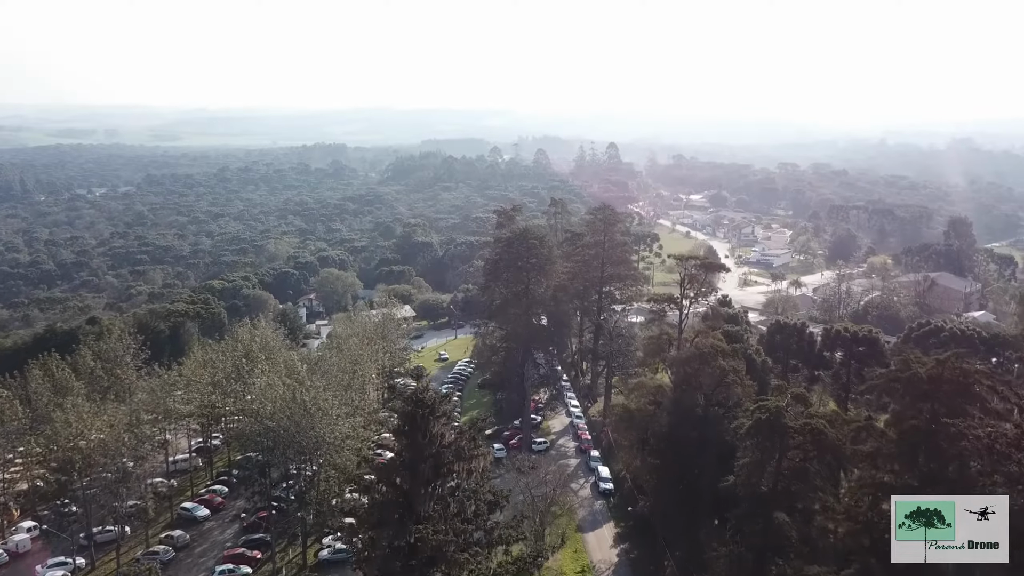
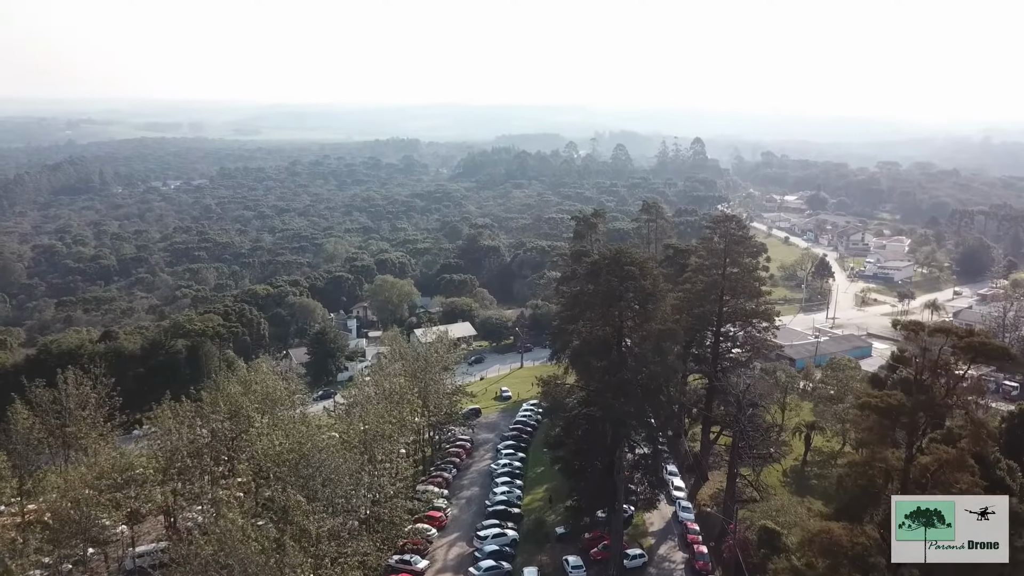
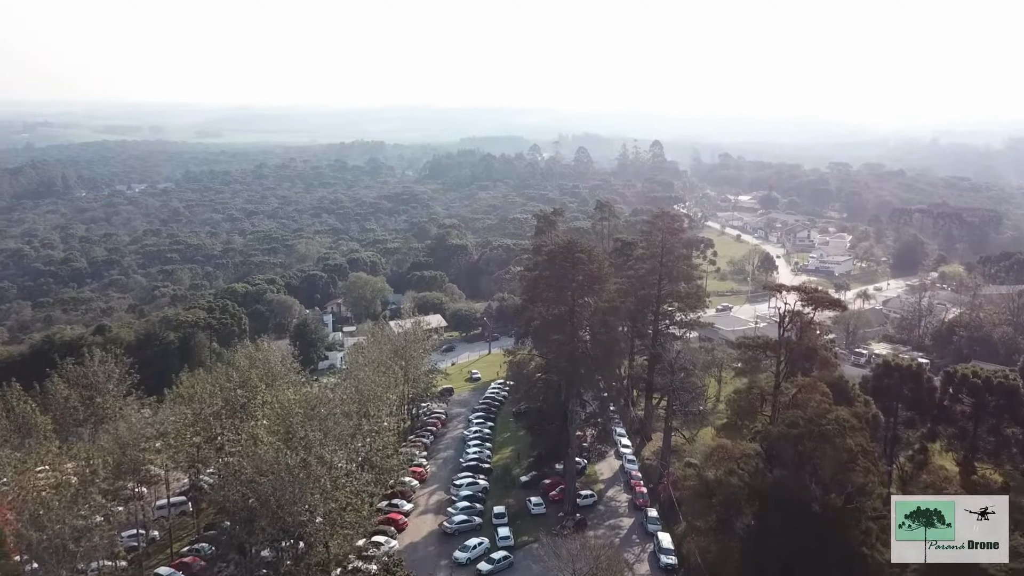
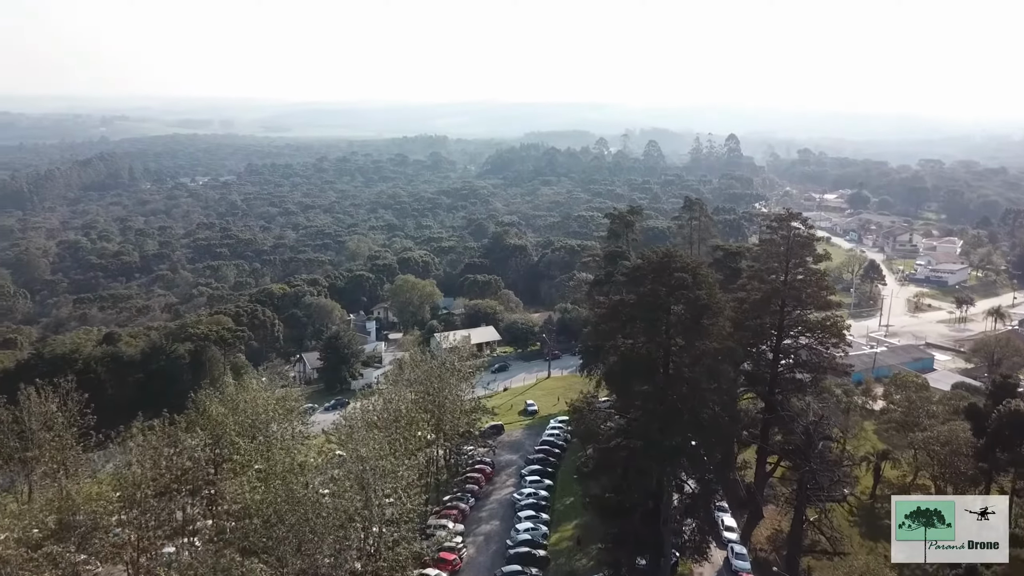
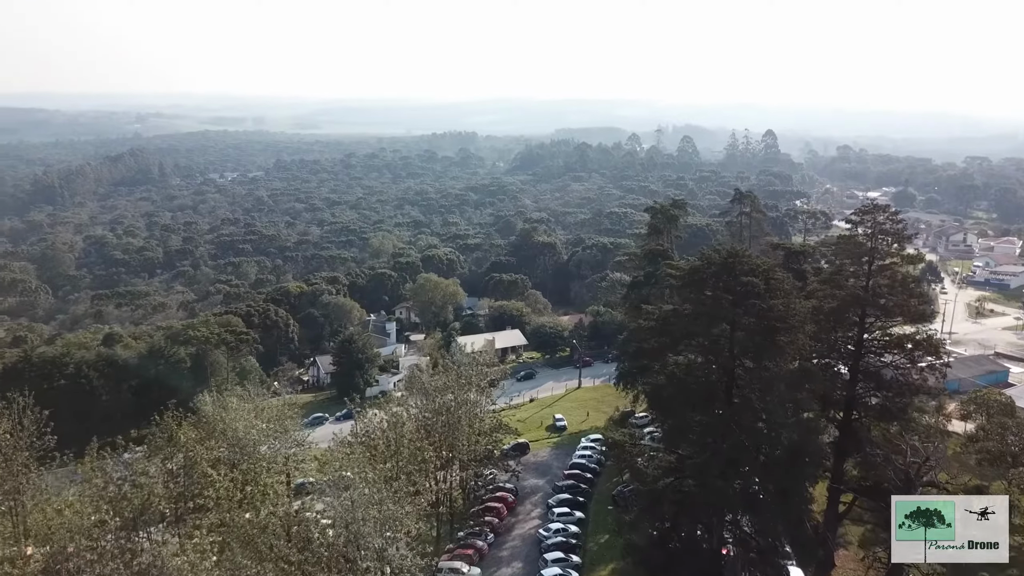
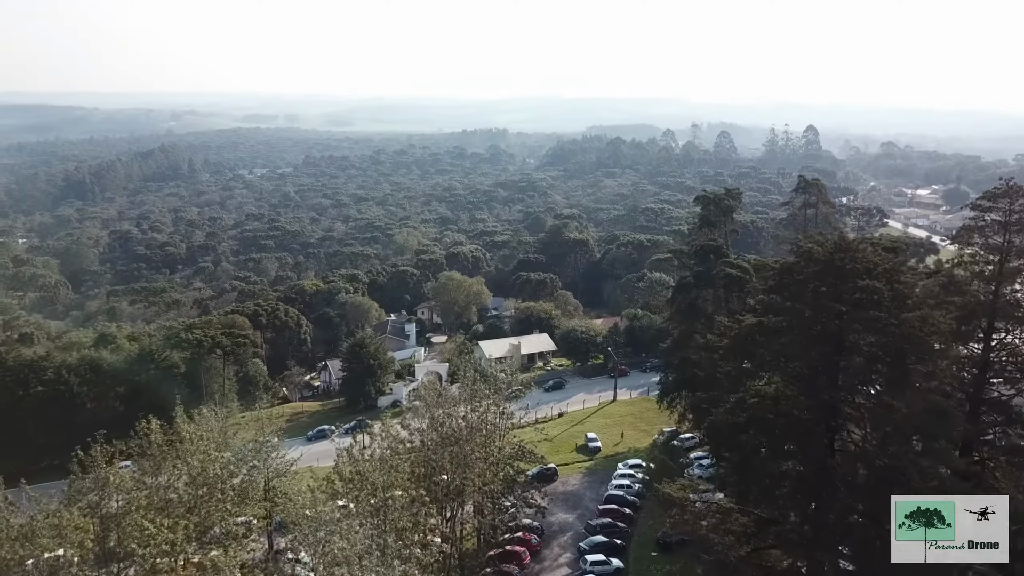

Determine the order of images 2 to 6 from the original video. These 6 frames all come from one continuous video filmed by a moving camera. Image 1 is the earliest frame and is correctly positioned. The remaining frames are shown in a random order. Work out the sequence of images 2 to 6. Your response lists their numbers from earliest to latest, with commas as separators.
3, 2, 4, 5, 6
